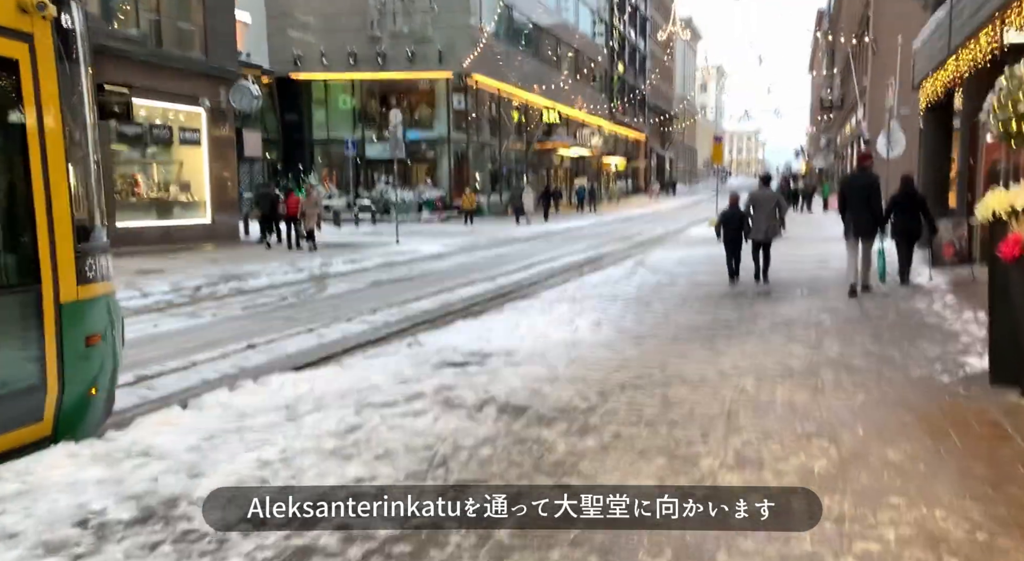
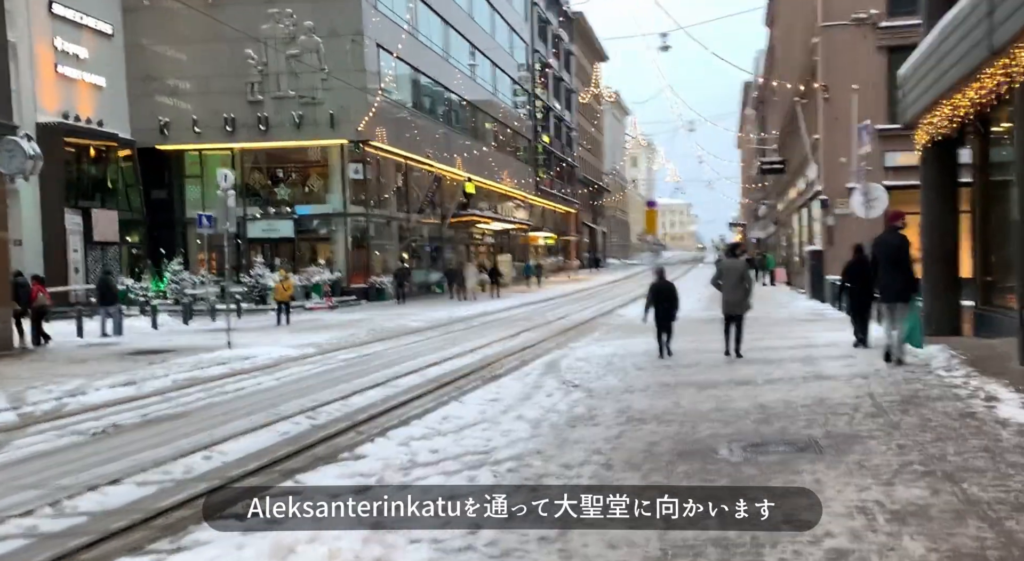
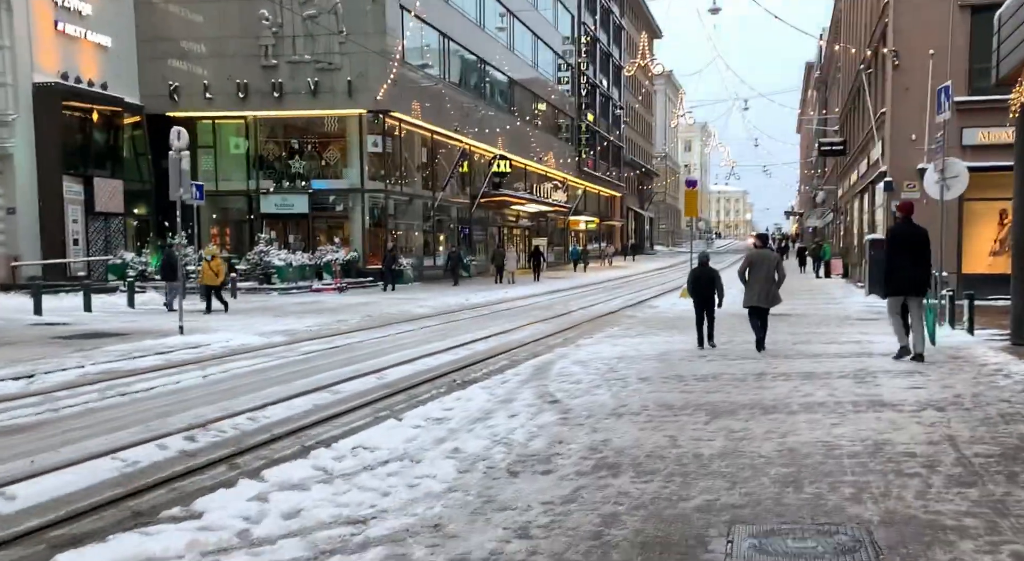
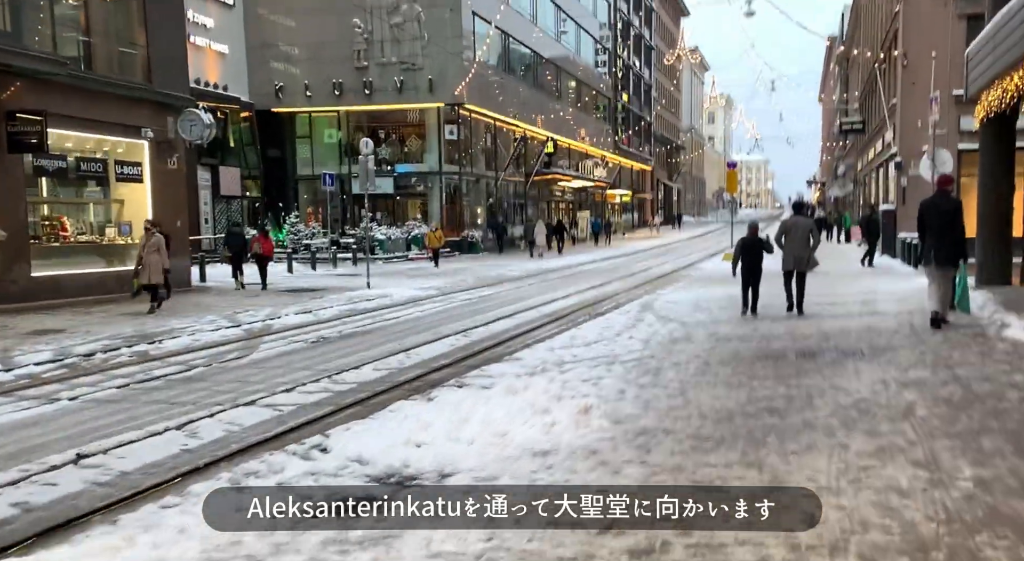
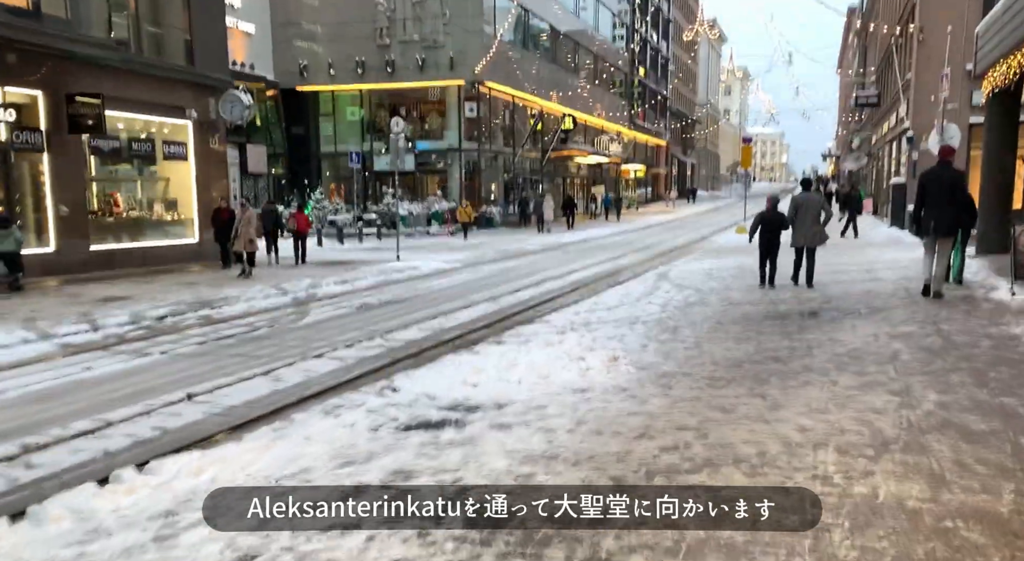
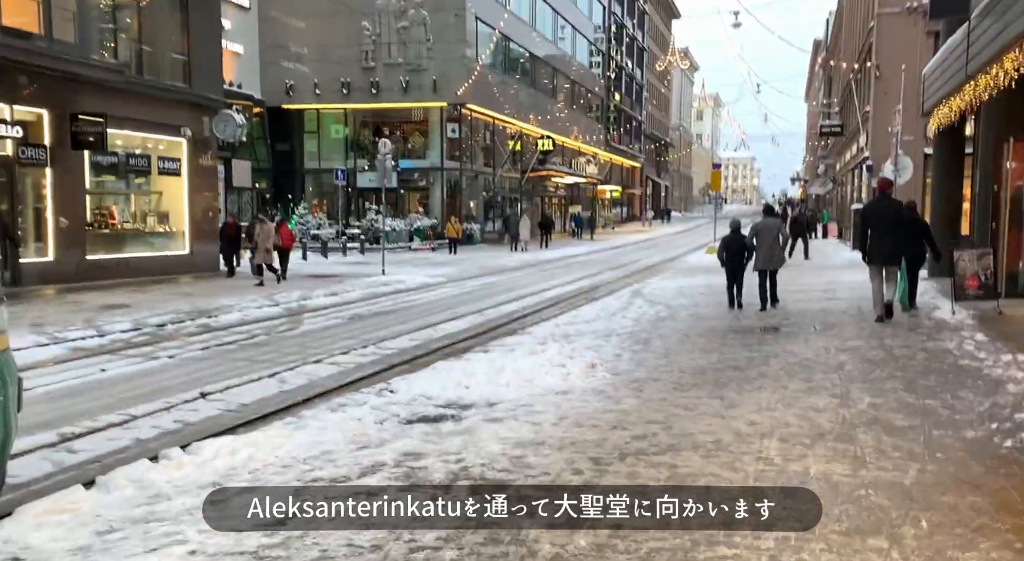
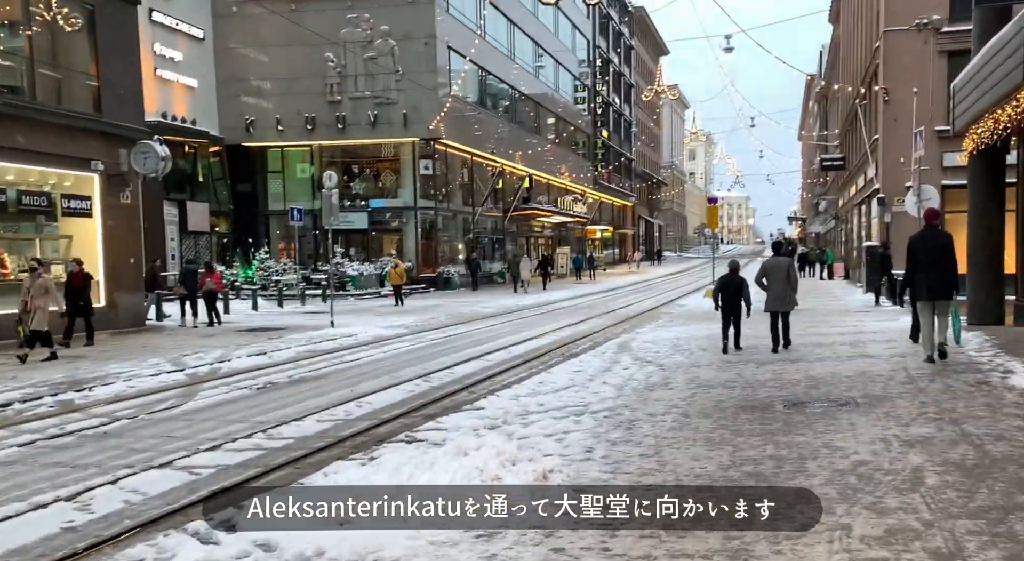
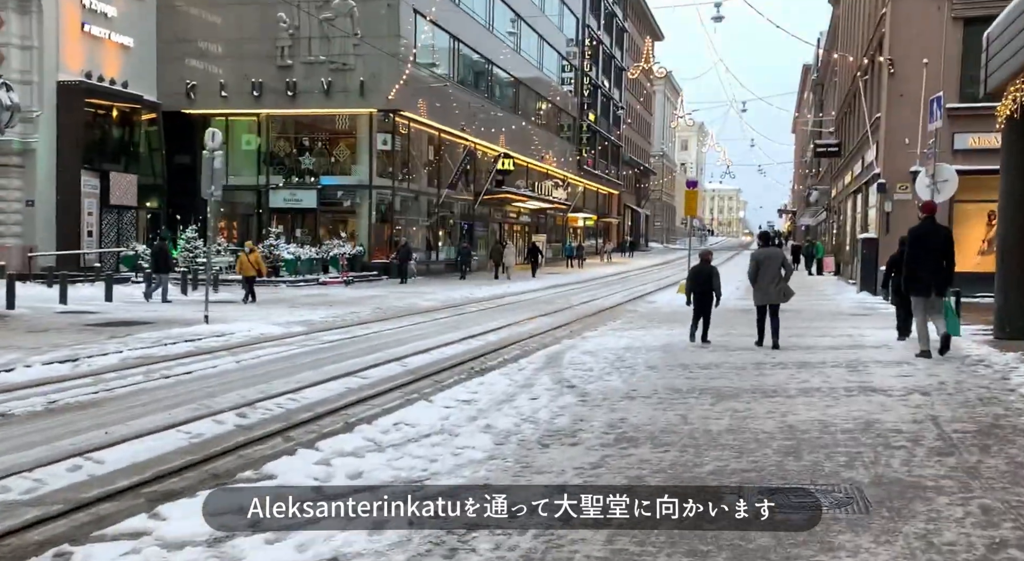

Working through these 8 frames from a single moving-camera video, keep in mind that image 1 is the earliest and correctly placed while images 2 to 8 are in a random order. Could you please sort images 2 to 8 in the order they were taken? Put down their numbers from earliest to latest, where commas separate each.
6, 5, 4, 7, 2, 8, 3
